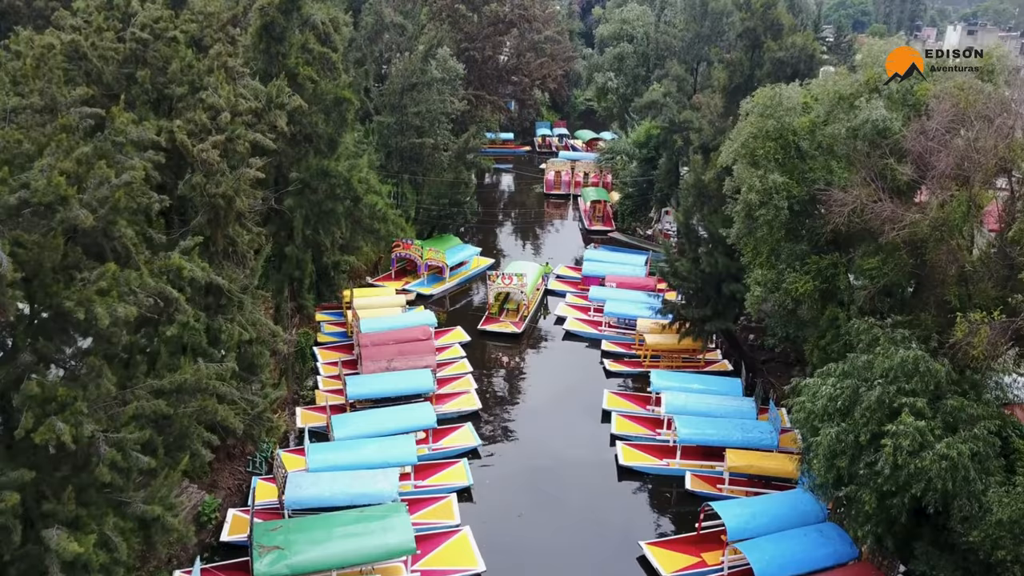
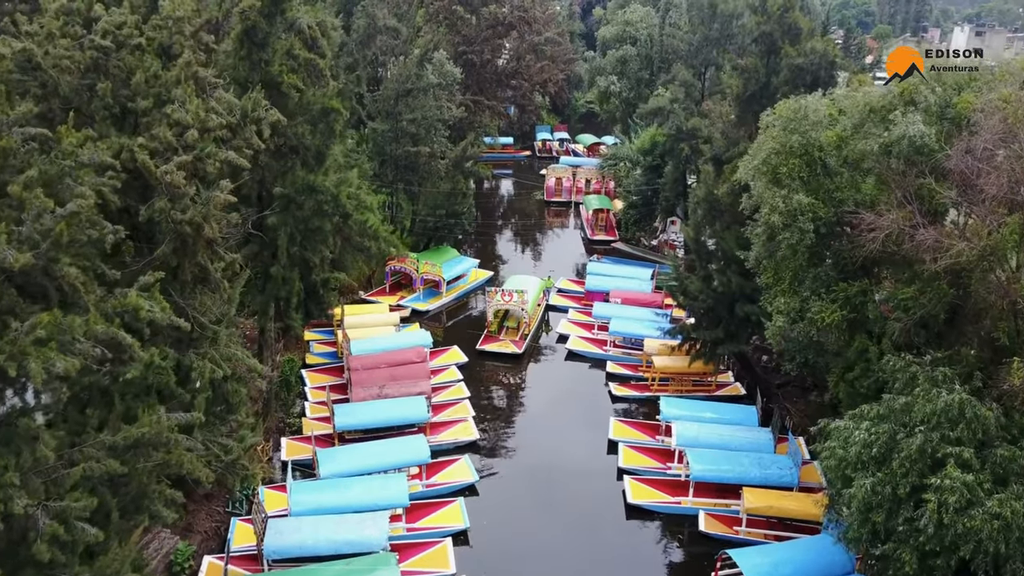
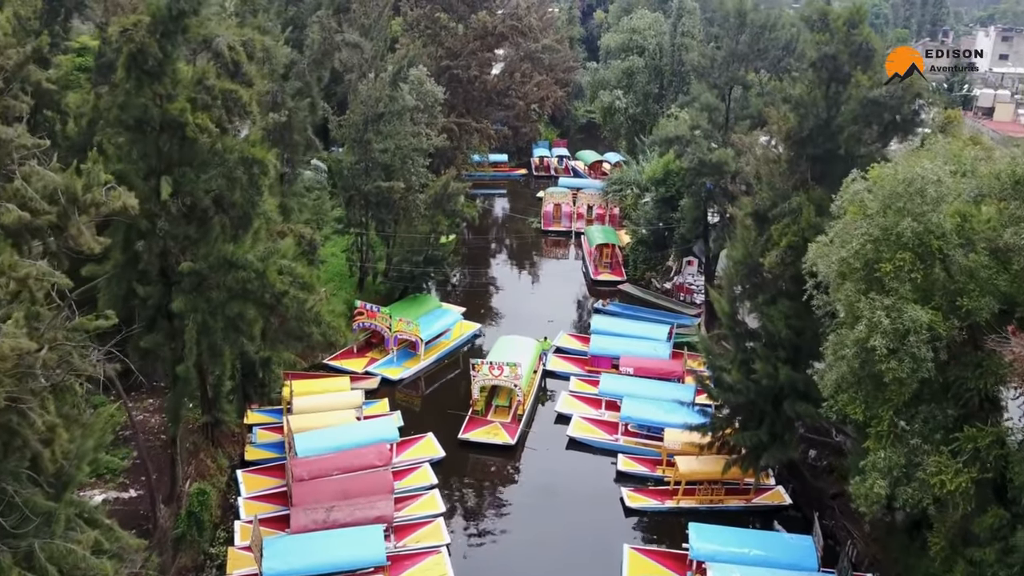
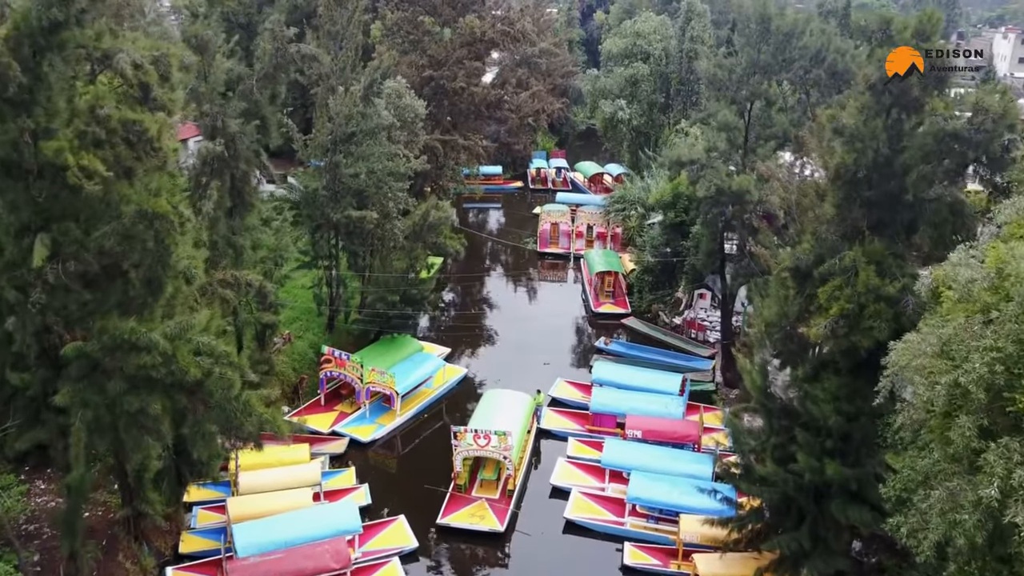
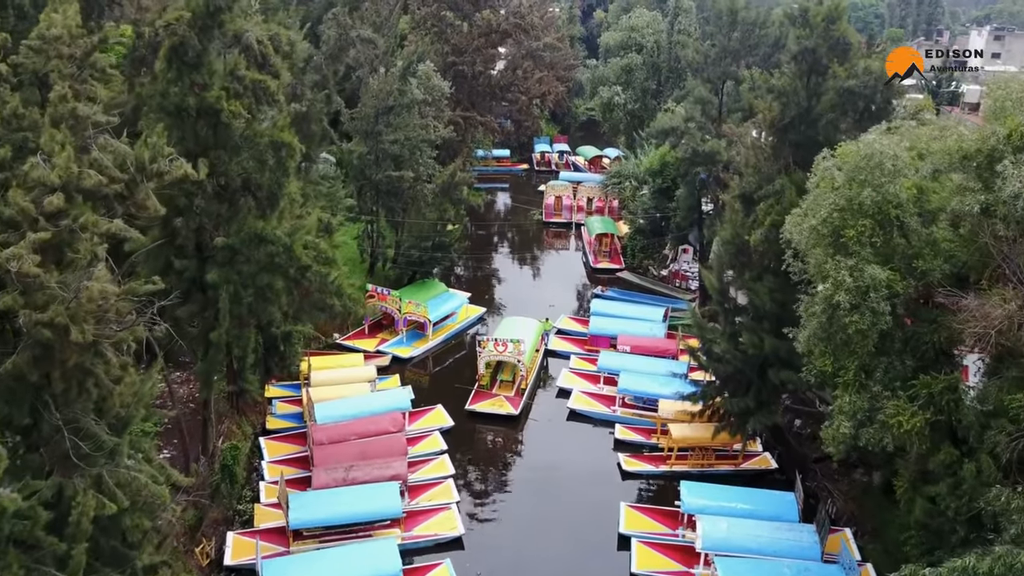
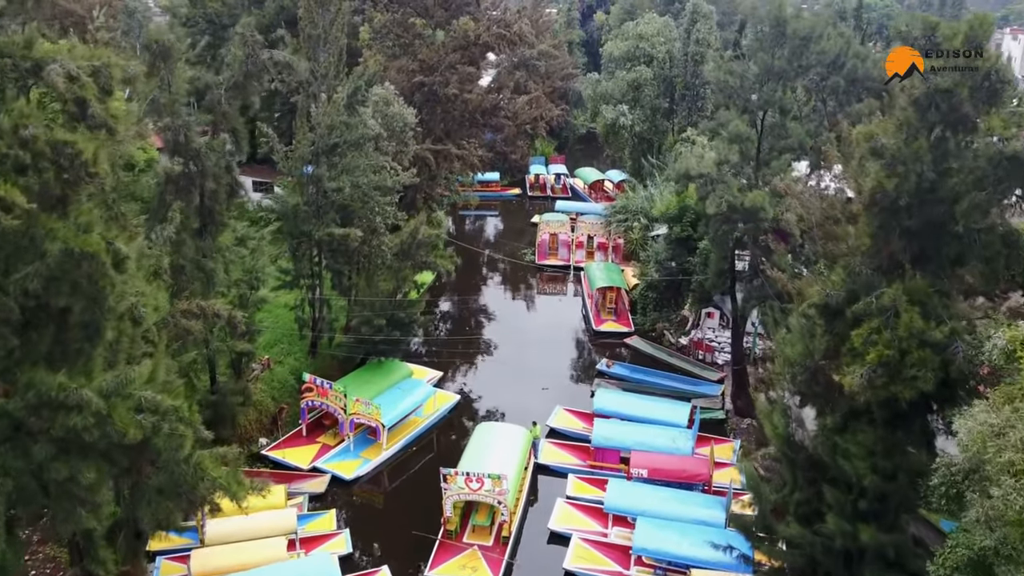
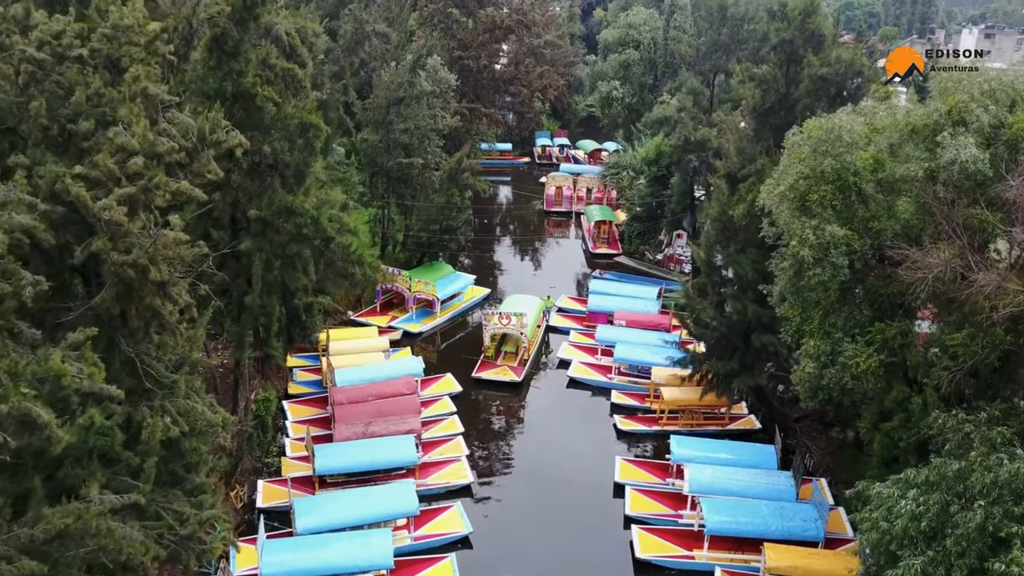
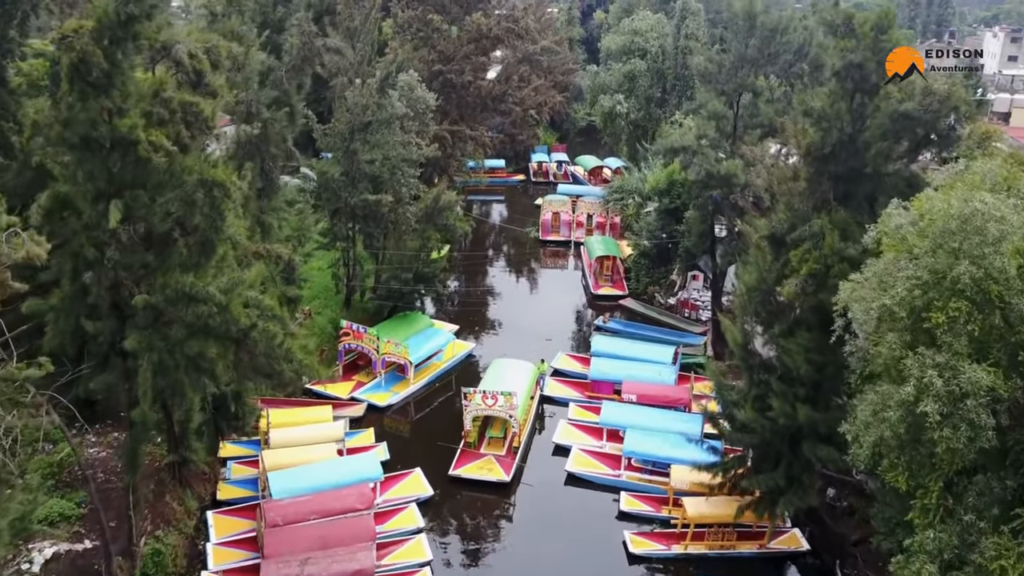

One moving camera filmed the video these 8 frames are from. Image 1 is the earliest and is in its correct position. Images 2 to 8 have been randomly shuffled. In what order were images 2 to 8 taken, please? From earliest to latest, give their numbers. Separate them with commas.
2, 7, 5, 3, 8, 4, 6
